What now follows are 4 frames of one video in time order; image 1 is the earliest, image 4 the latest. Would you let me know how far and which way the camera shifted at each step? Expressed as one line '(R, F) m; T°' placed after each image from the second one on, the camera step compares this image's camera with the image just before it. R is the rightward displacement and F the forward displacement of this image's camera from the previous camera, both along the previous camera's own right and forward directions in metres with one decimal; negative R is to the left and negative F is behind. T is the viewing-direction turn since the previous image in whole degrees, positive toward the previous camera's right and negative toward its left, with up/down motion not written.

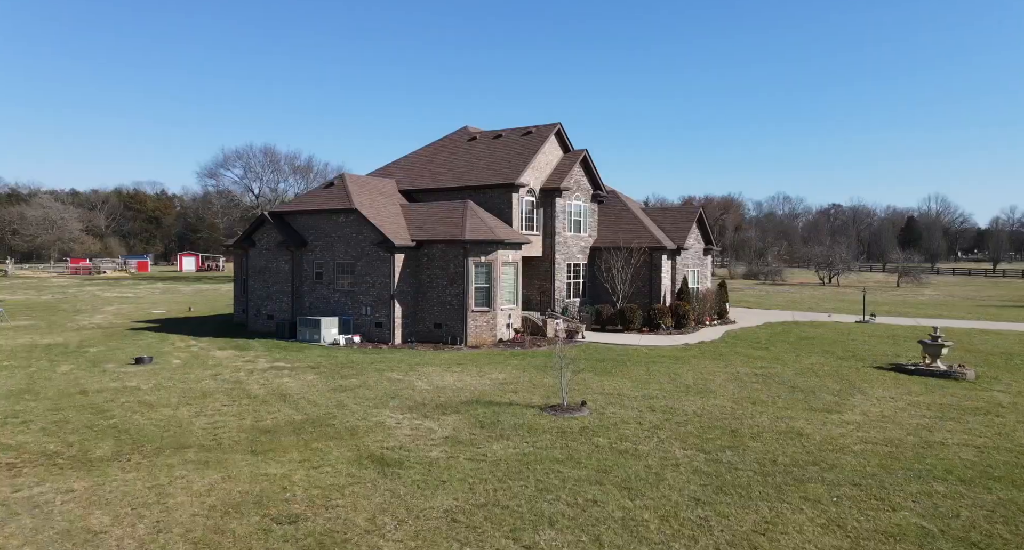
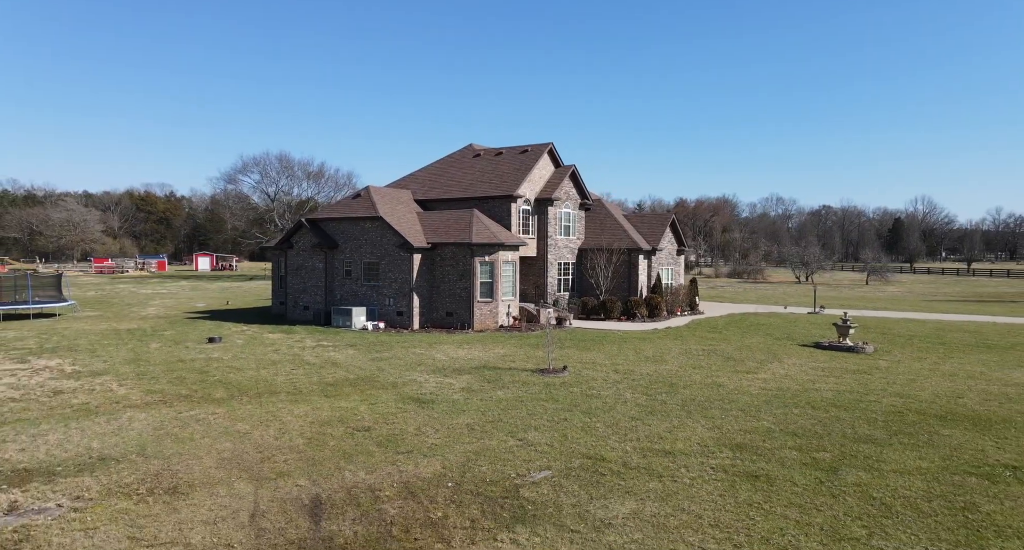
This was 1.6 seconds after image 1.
(0.0, -4.7) m; 0°
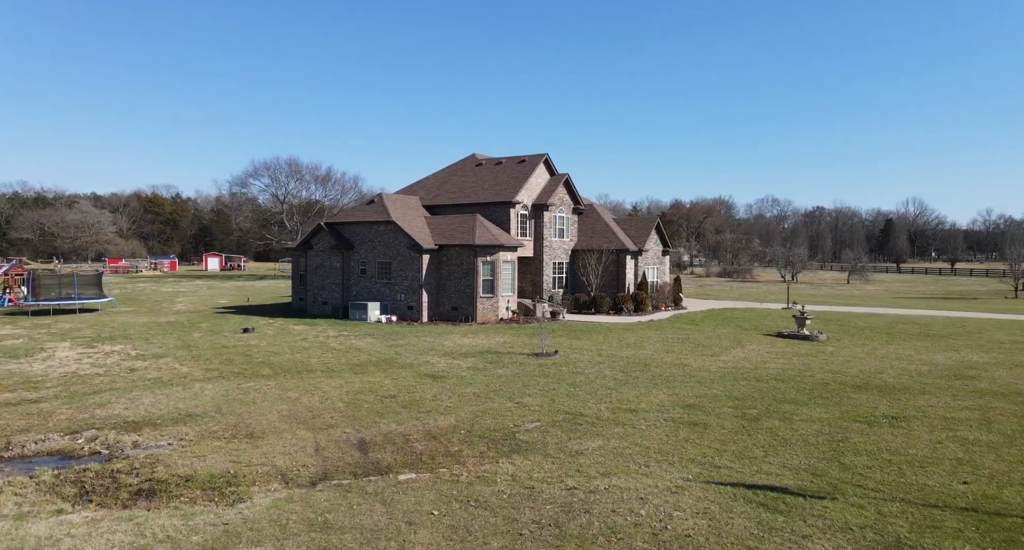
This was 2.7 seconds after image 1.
(0.0, -3.2) m; 0°
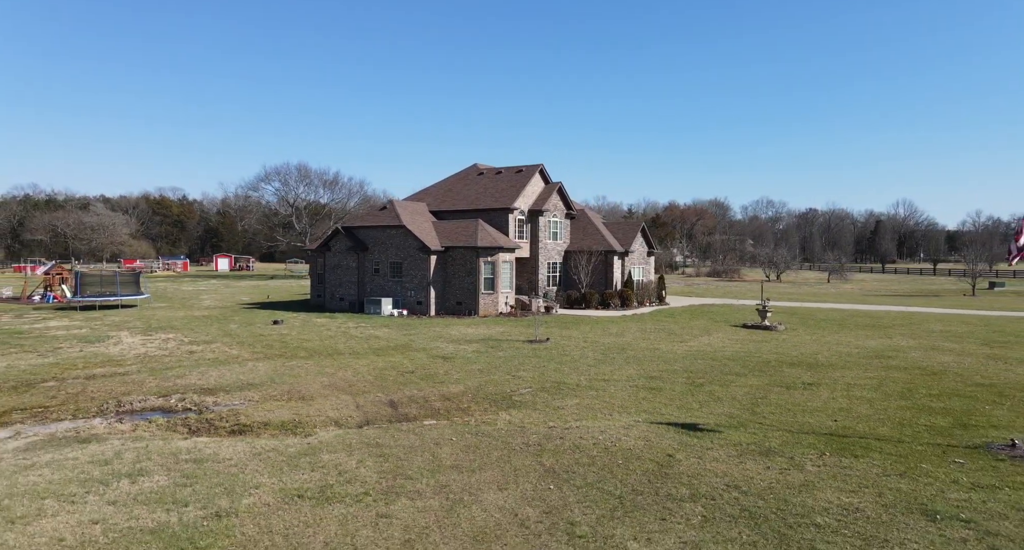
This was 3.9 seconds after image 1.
(+0.1, -3.7) m; 0°
